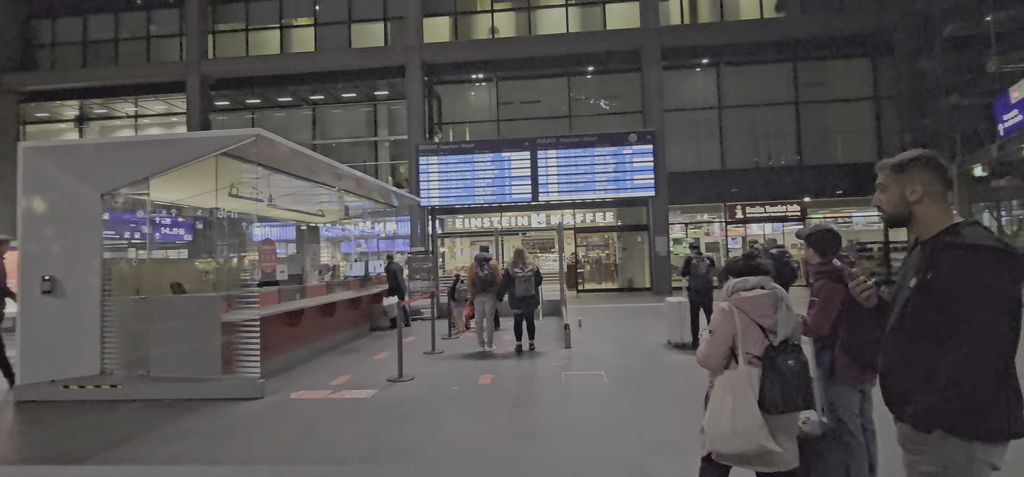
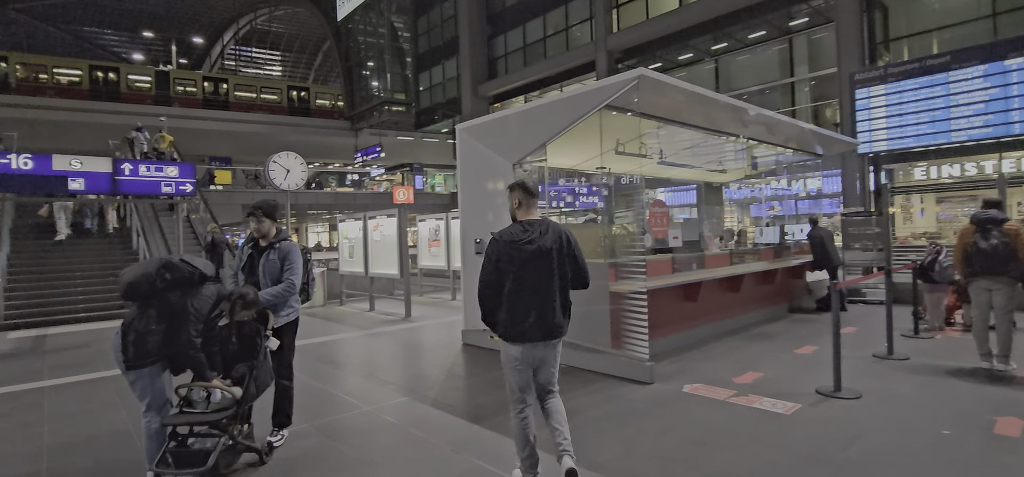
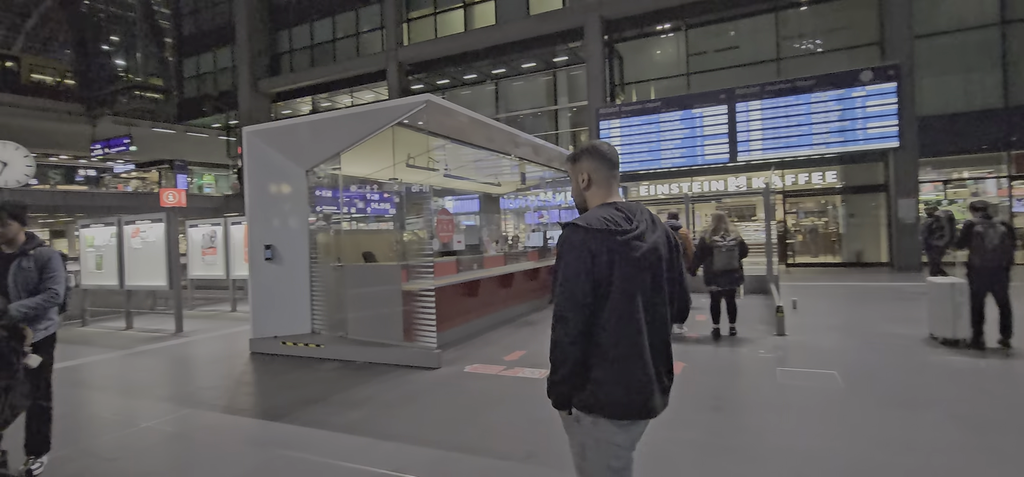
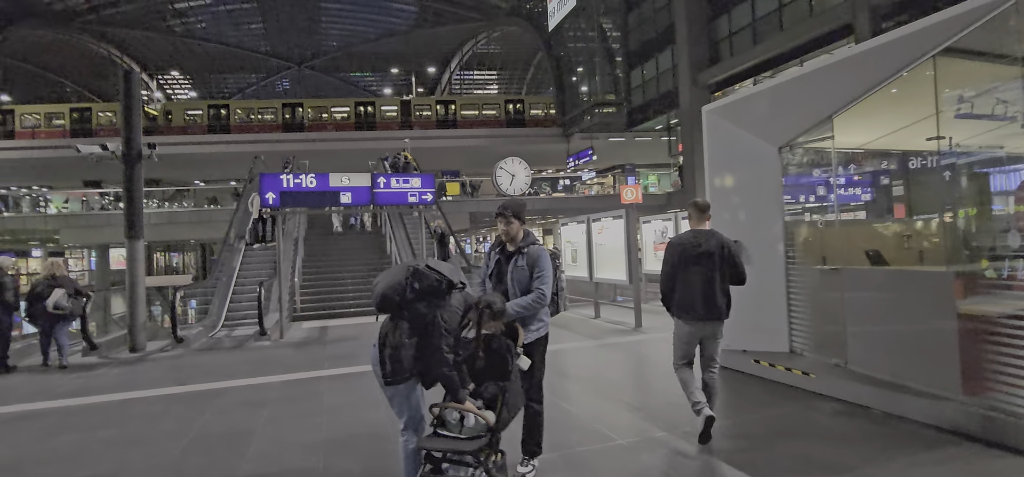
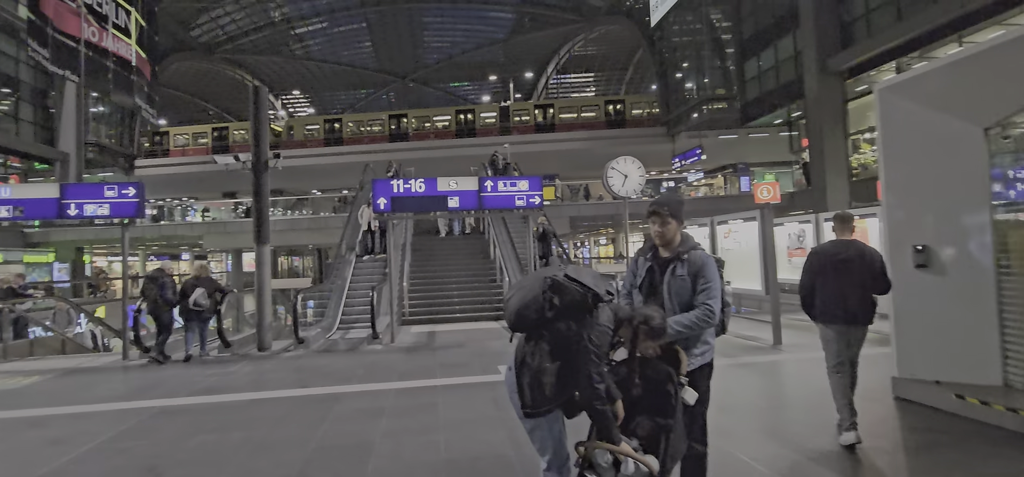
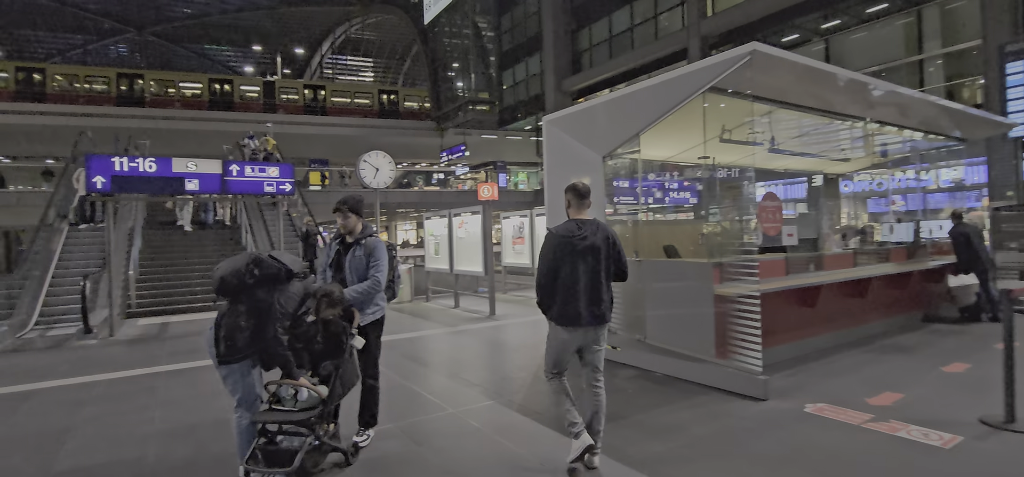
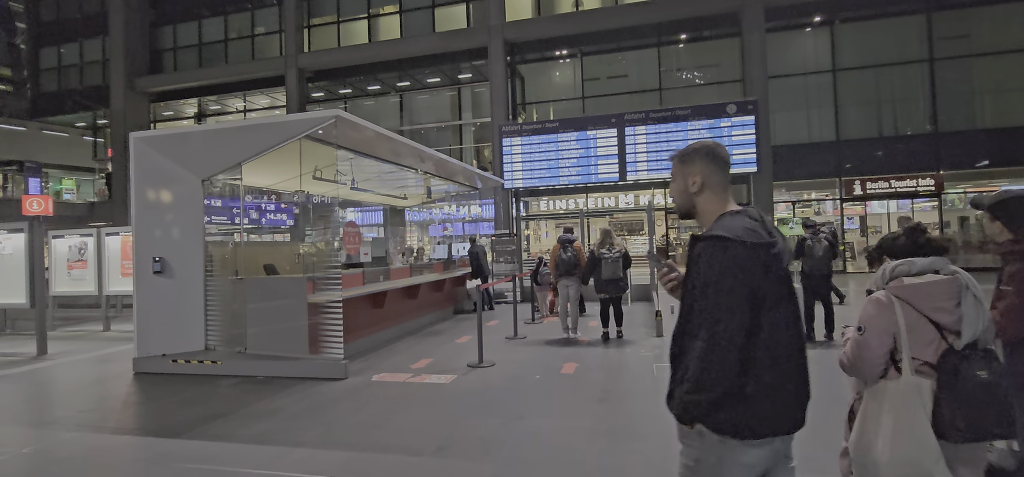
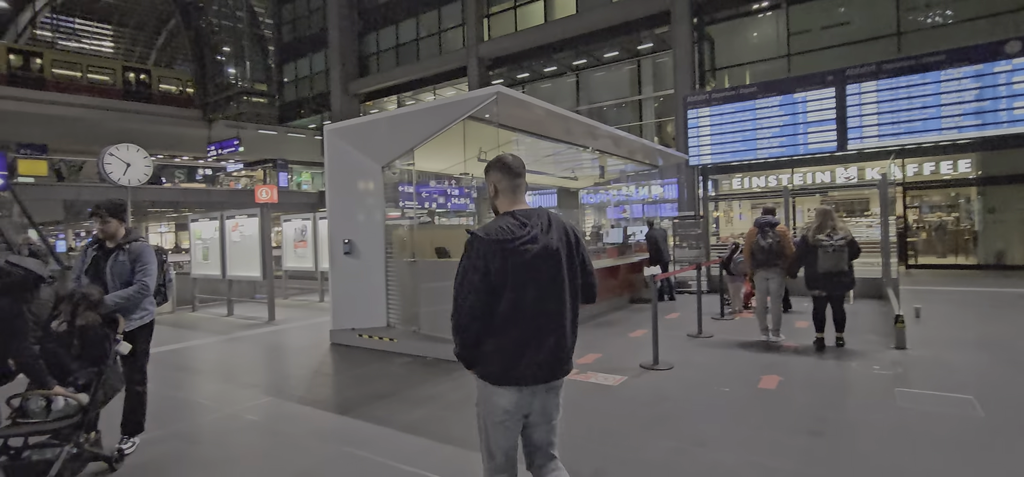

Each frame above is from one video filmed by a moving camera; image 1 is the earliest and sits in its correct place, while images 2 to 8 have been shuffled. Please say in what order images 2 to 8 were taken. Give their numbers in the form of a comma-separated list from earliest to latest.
7, 3, 8, 2, 6, 4, 5
